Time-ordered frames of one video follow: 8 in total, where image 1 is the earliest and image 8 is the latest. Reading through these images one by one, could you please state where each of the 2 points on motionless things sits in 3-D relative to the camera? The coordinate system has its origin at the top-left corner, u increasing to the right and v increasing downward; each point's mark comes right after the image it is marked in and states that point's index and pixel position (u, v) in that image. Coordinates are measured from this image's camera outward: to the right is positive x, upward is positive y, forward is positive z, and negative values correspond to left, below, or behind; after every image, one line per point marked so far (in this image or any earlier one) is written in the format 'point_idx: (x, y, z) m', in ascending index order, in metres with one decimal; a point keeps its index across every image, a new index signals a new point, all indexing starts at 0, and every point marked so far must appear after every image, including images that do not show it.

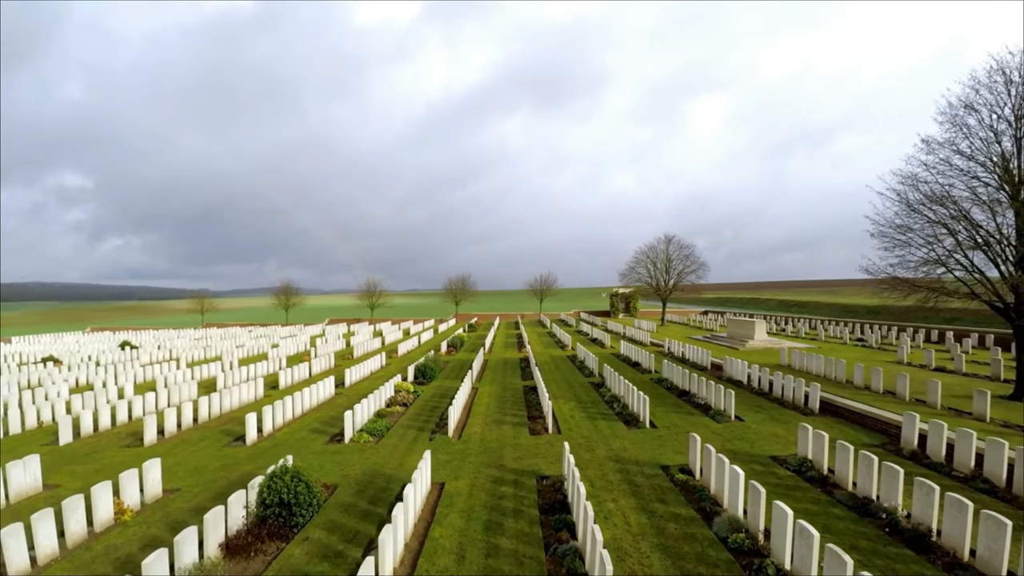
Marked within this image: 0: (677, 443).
0: (+3.6, -3.4, +10.0) m
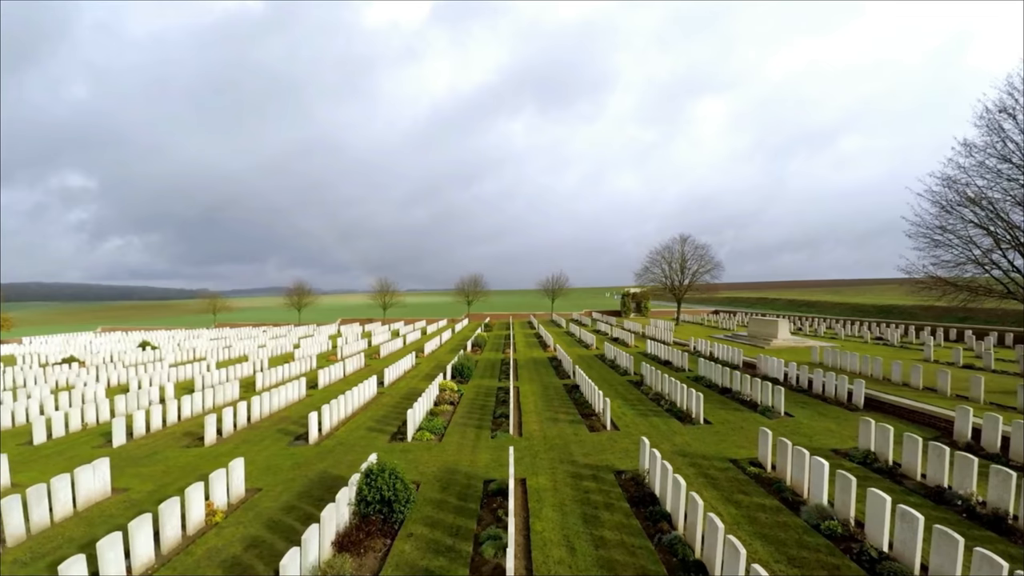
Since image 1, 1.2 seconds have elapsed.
0: (+5.0, -3.4, +10.4) m
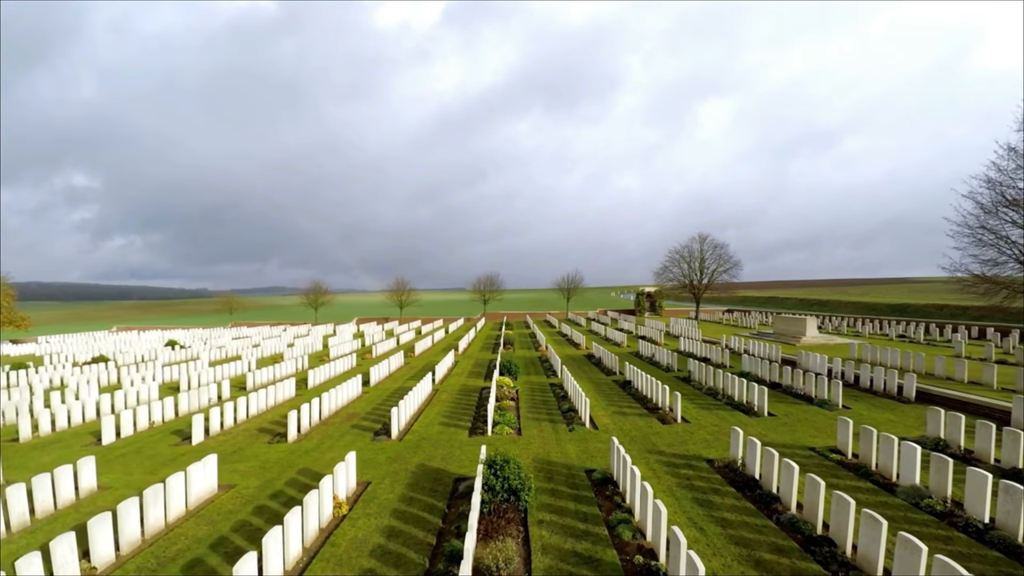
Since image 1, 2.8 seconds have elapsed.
0: (+7.0, -3.4, +11.0) m
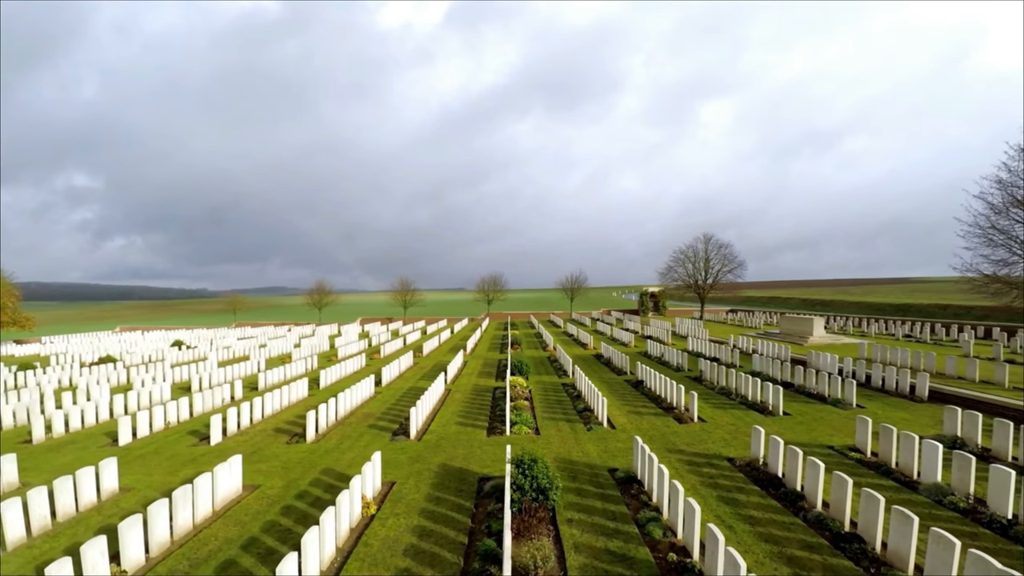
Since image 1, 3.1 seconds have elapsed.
0: (+5.0, -3.4, +10.4) m
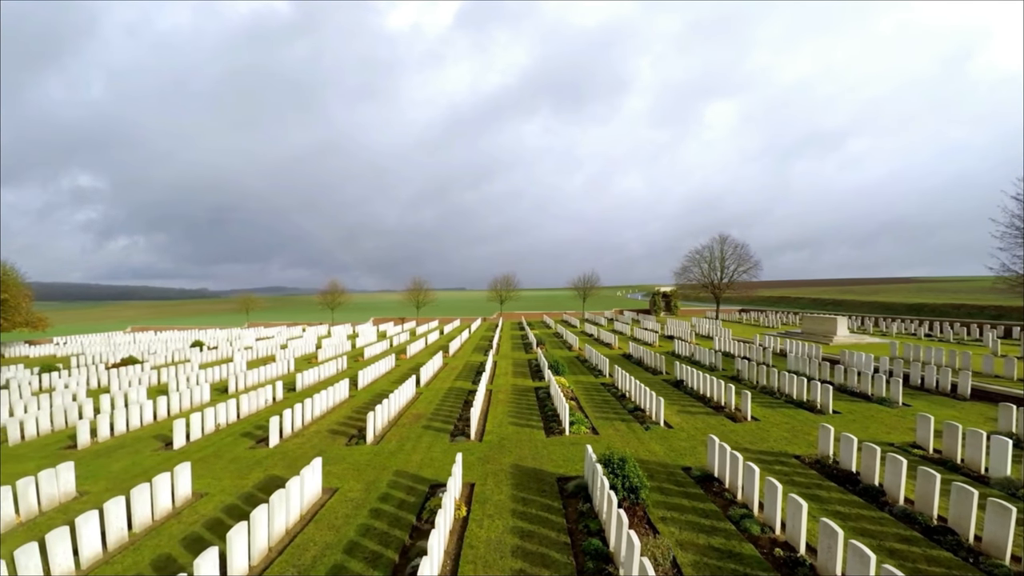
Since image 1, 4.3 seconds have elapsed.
0: (+6.5, -3.4, +10.7) m
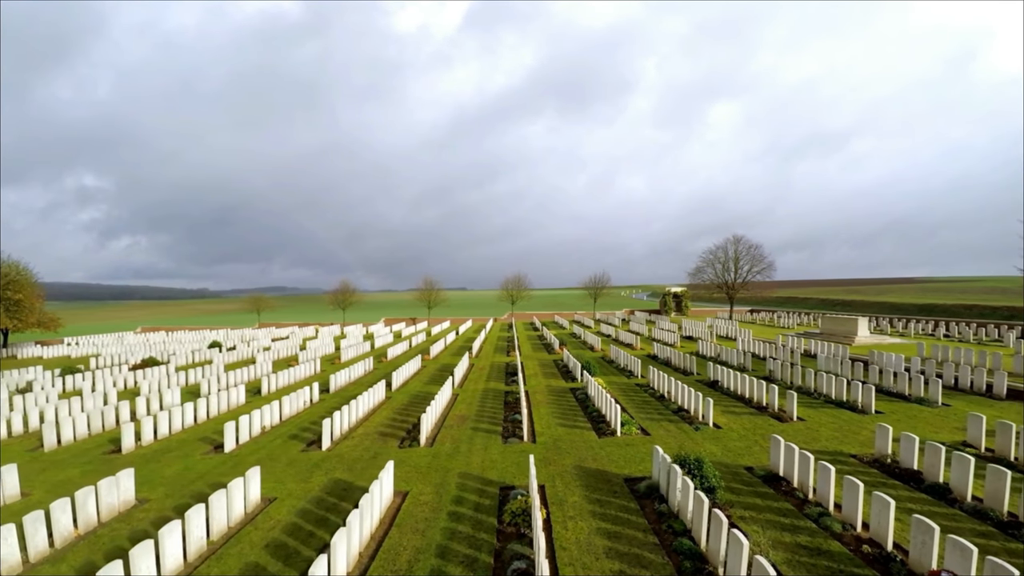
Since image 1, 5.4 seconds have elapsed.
0: (+7.8, -3.5, +10.9) m
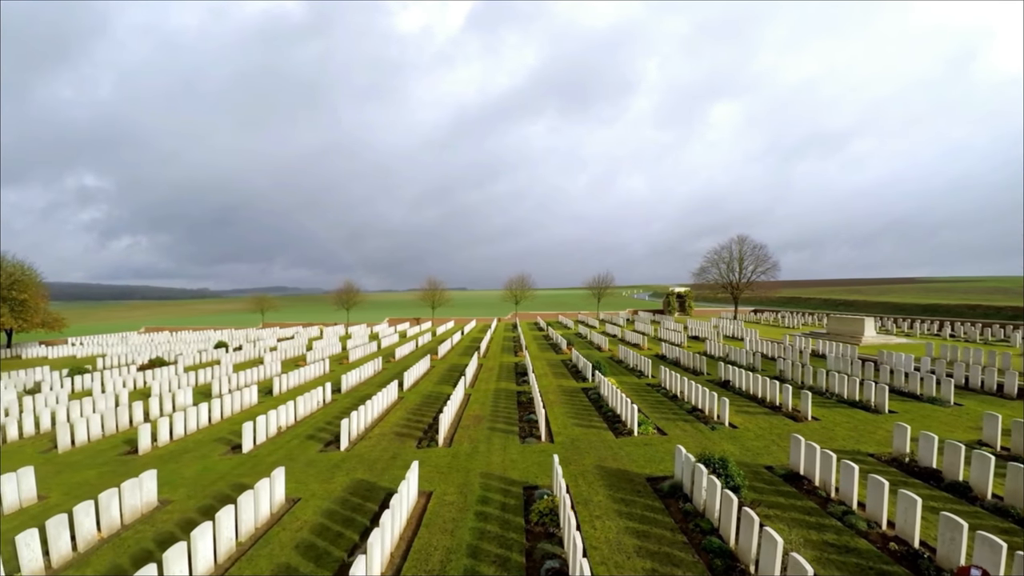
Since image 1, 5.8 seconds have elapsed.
0: (+5.8, -3.5, +10.5) m
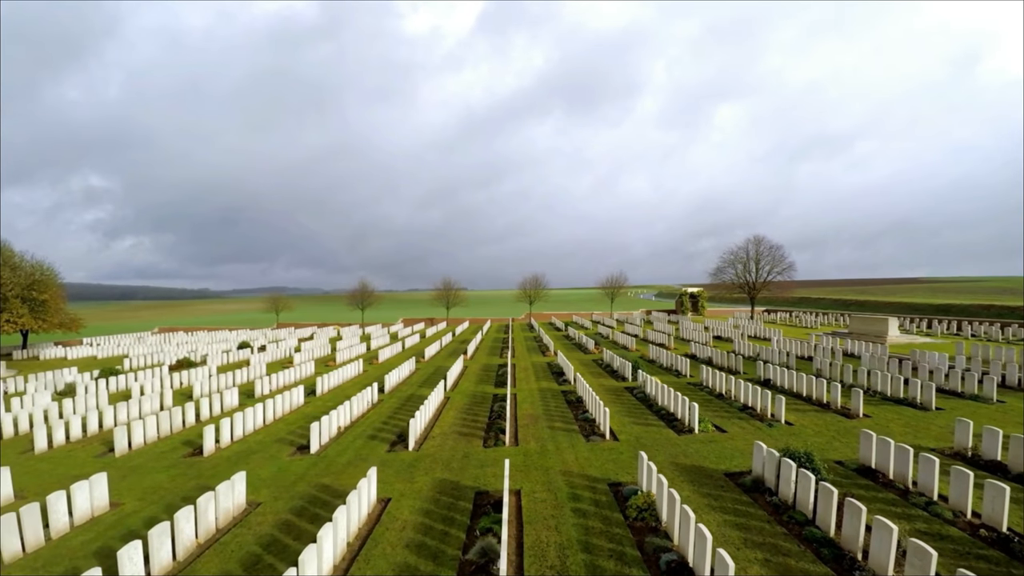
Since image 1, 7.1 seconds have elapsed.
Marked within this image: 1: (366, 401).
0: (+7.5, -3.6, +10.9) m
1: (-4.8, -3.7, +15.1) m
